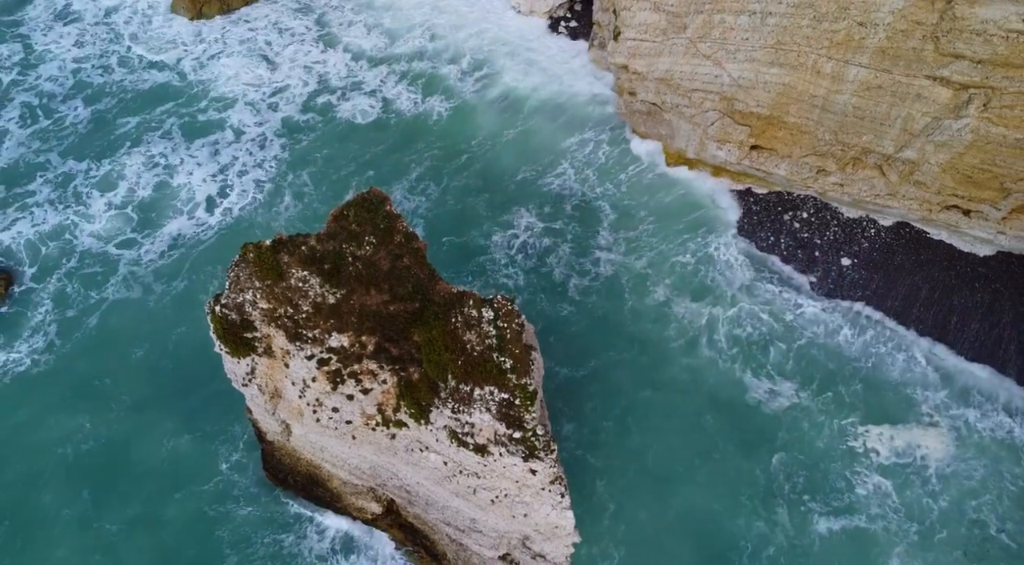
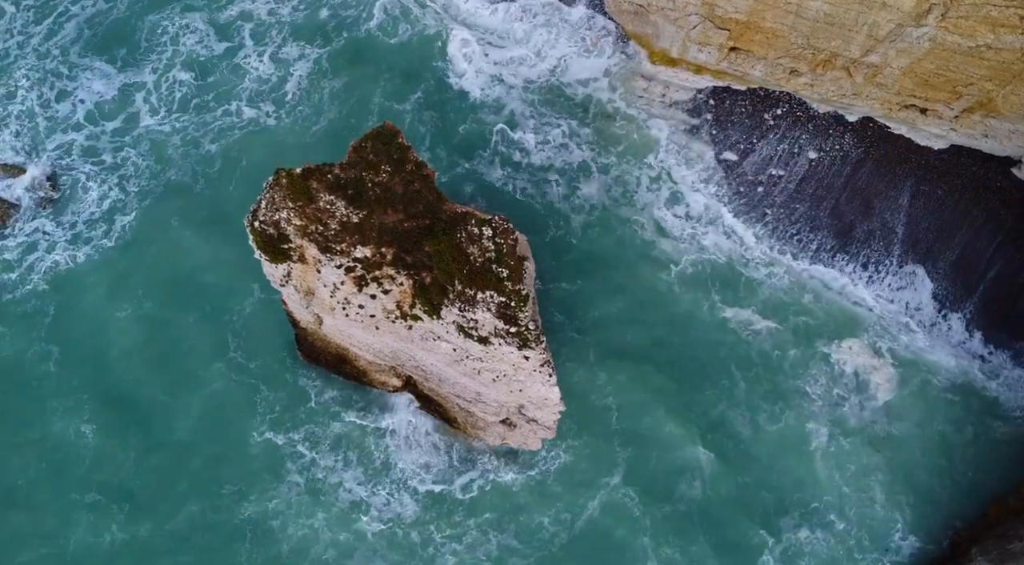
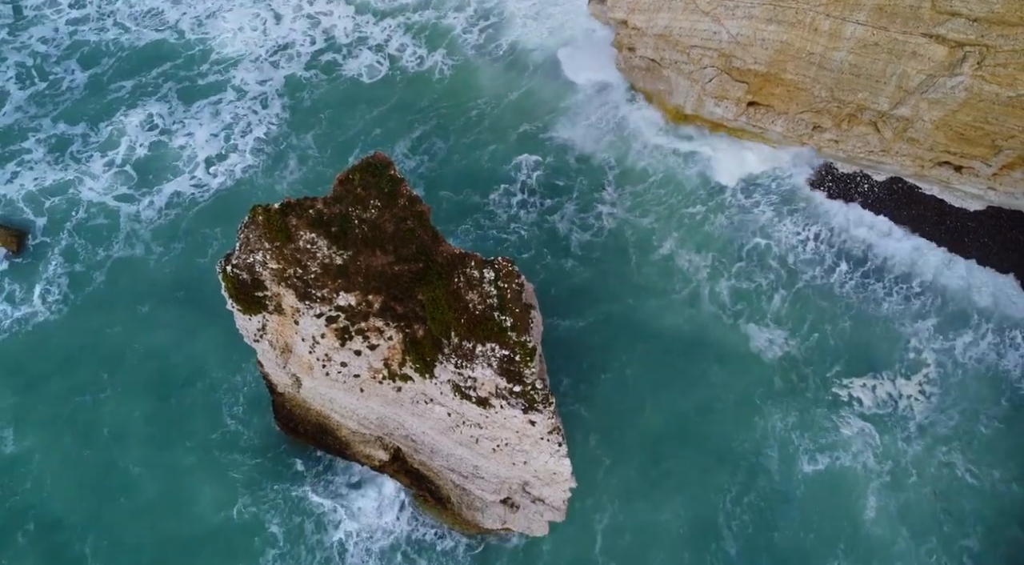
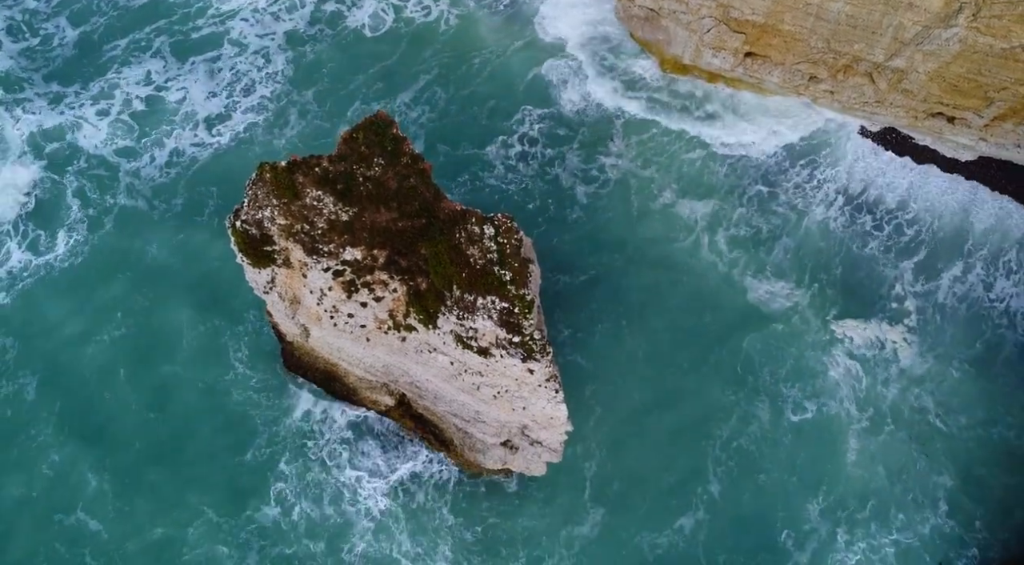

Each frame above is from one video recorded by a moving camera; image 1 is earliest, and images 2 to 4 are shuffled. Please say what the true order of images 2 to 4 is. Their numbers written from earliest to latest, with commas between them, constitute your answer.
3, 4, 2
